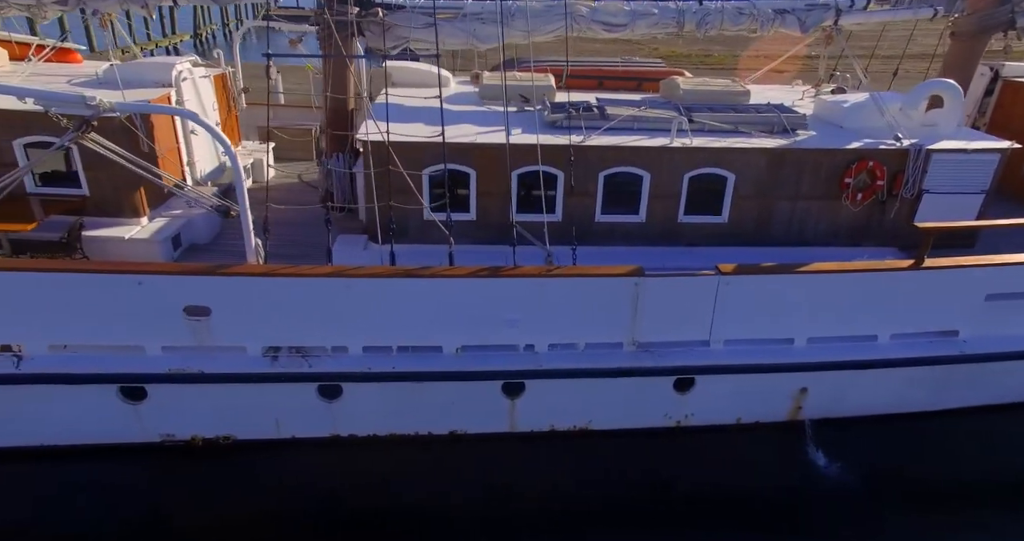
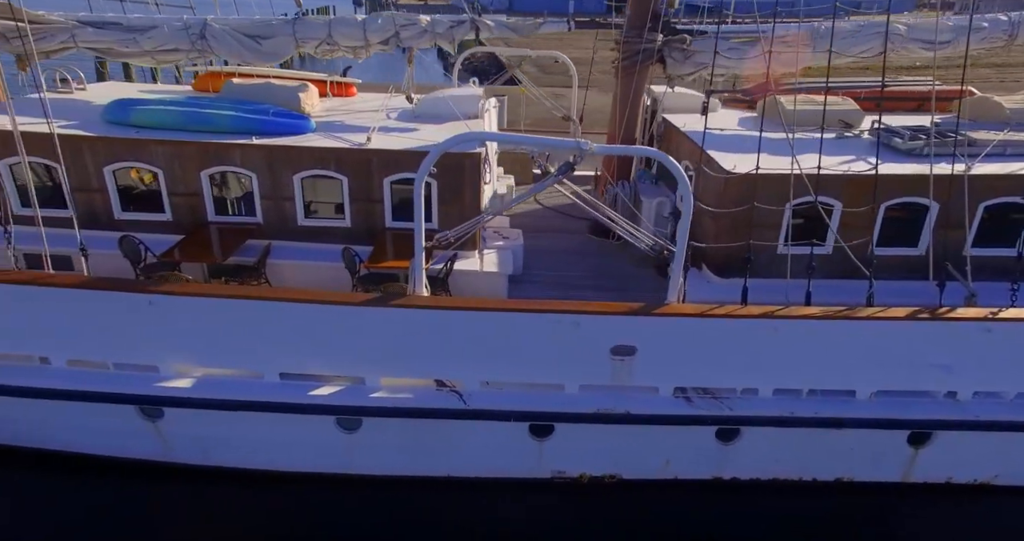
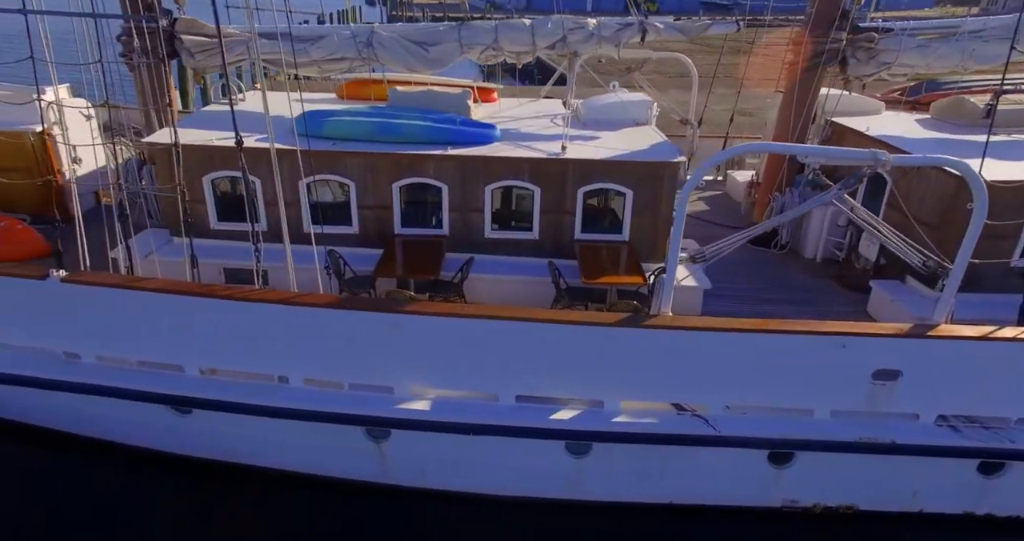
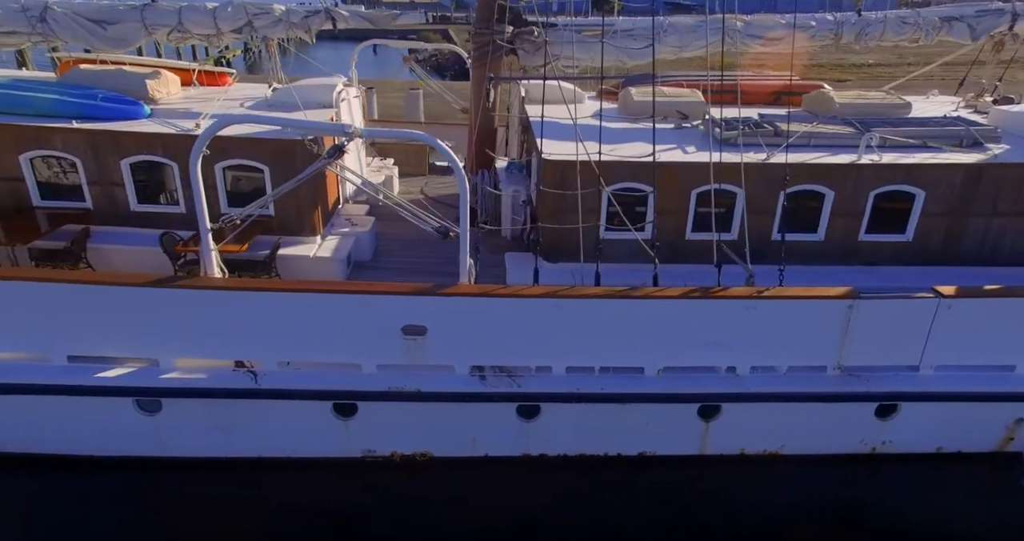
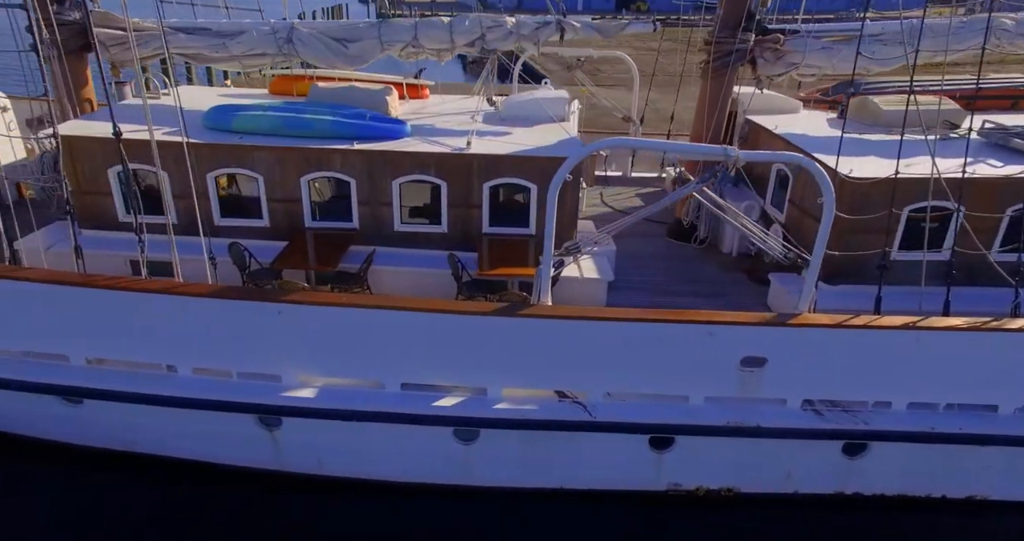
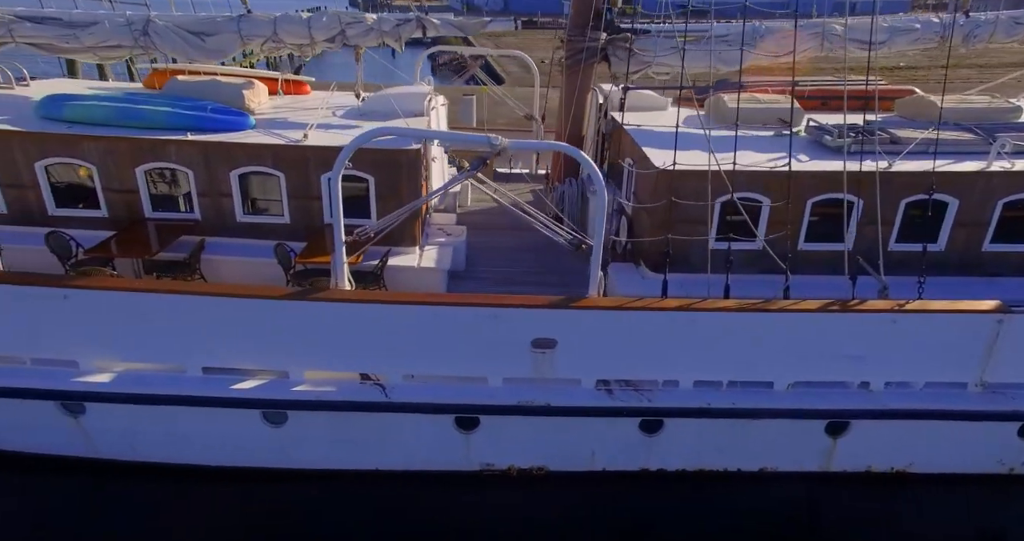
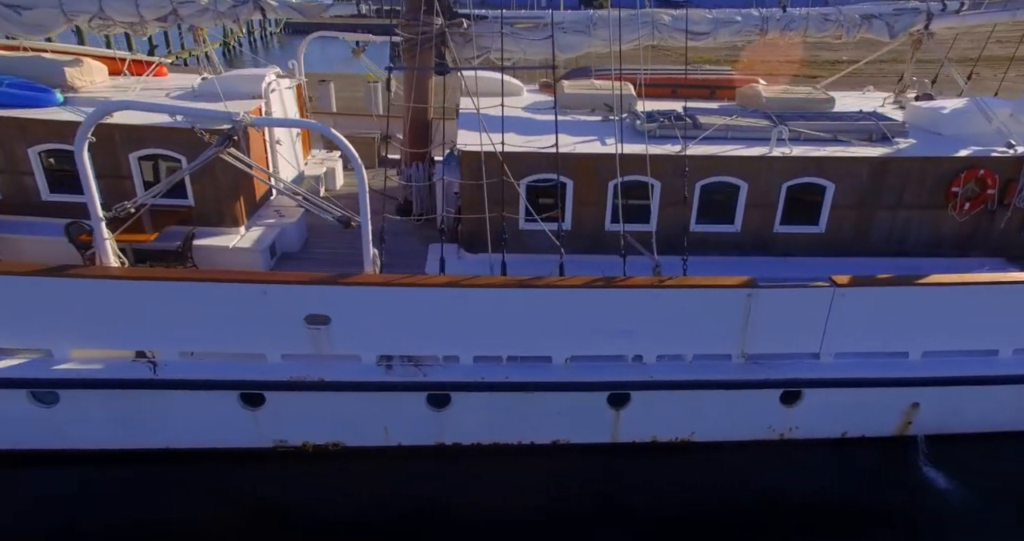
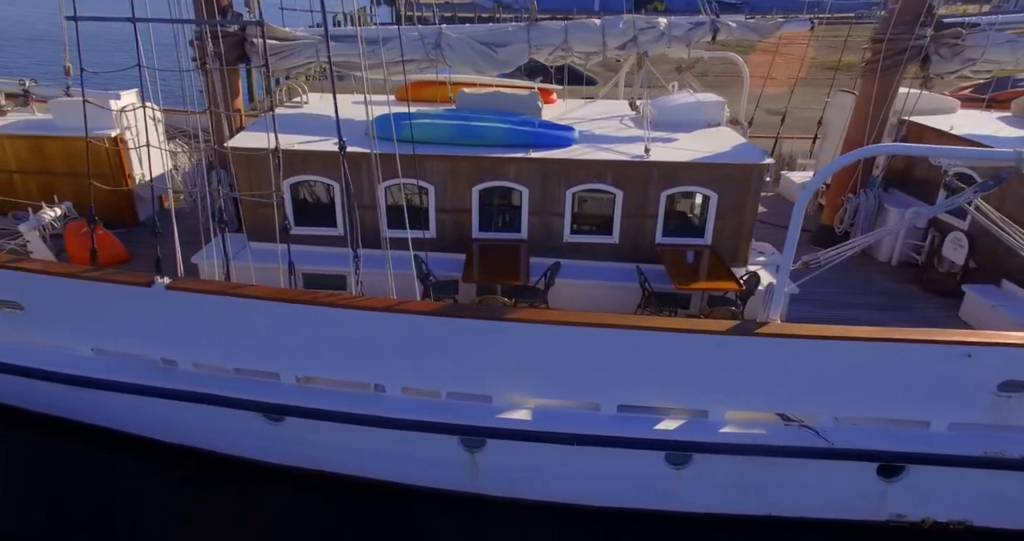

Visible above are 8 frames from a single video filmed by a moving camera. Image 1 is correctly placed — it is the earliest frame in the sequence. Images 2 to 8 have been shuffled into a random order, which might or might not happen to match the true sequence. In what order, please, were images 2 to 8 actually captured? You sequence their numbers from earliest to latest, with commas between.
7, 4, 6, 2, 5, 3, 8
